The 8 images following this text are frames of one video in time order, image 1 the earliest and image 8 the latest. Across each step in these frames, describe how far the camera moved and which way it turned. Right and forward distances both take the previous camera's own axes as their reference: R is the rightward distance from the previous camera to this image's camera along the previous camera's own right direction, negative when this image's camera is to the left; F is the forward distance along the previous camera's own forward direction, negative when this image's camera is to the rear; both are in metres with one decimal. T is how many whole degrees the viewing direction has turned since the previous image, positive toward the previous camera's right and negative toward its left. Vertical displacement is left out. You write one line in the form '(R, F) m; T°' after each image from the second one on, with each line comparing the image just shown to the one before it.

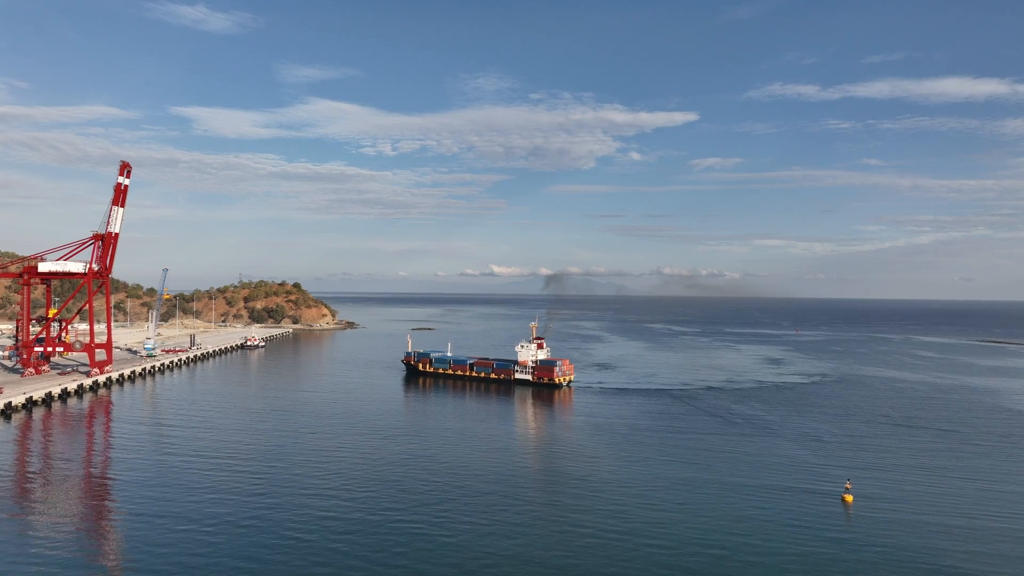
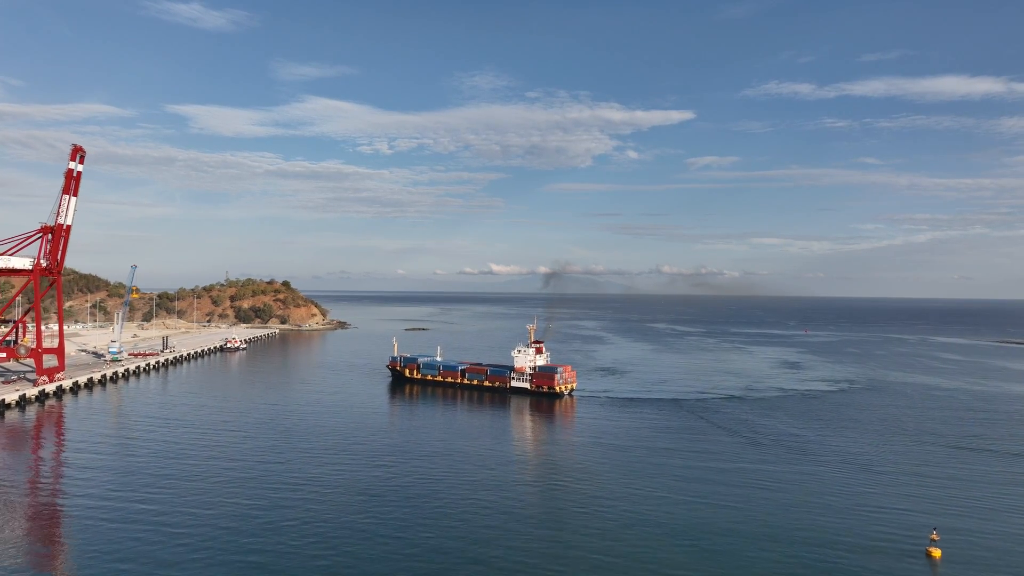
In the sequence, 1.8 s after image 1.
(+0.1, +8.2) m; 0°
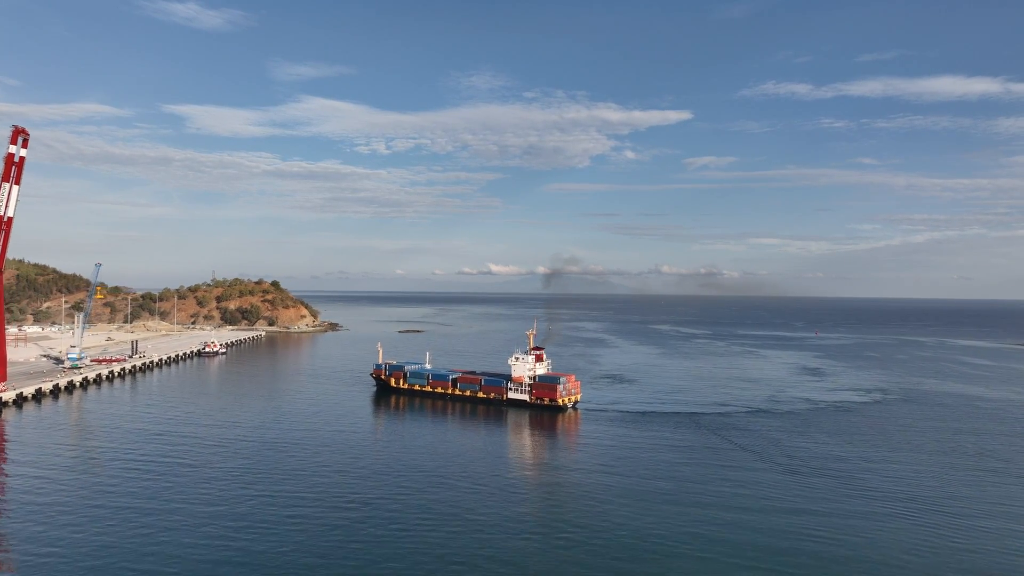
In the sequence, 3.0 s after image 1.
(0.0, +8.1) m; 0°
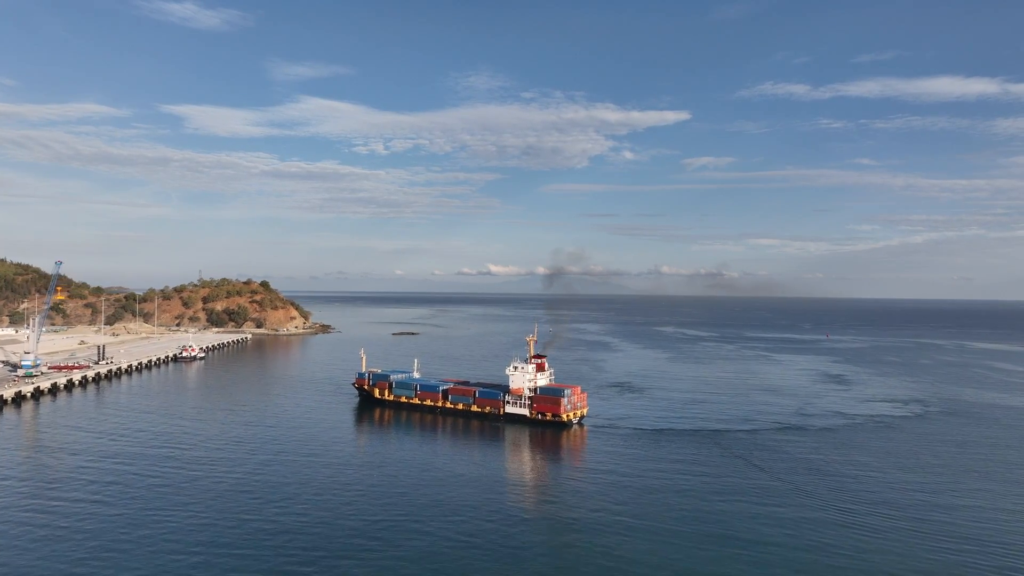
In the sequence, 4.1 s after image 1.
(+0.1, +7.7) m; 0°
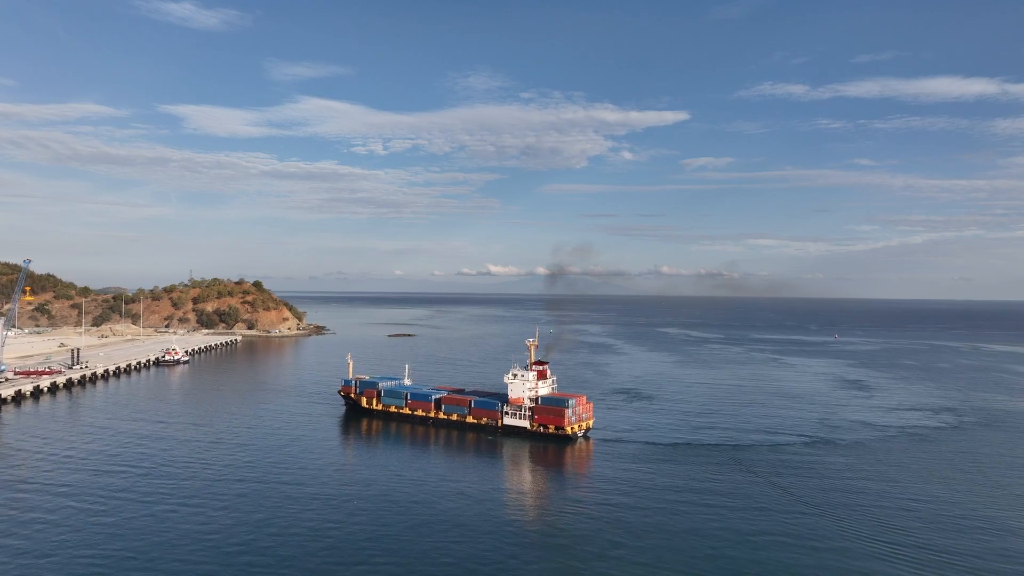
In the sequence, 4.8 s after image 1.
(0.0, +5.3) m; 0°
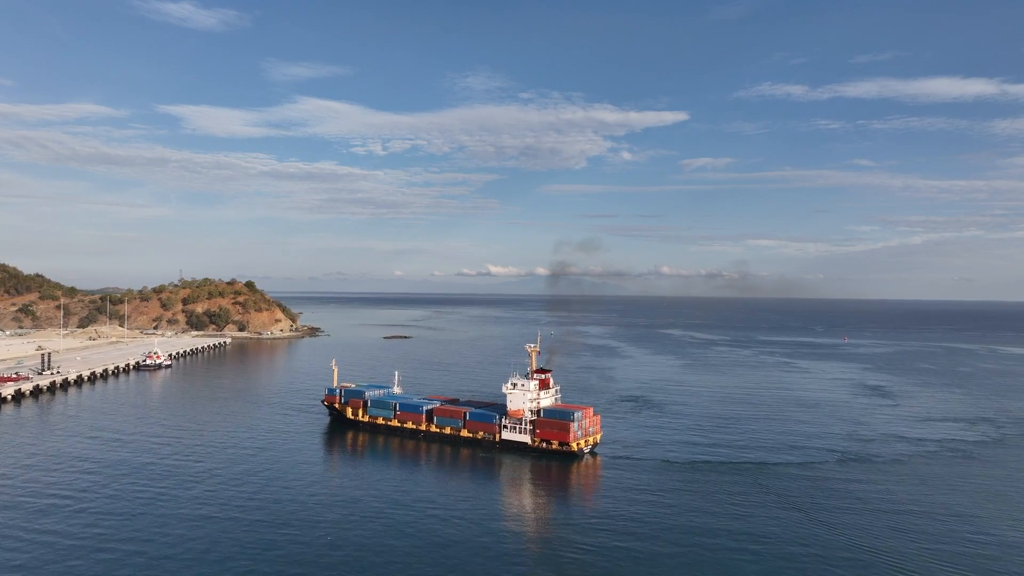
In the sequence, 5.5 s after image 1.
(0.0, +5.3) m; 0°
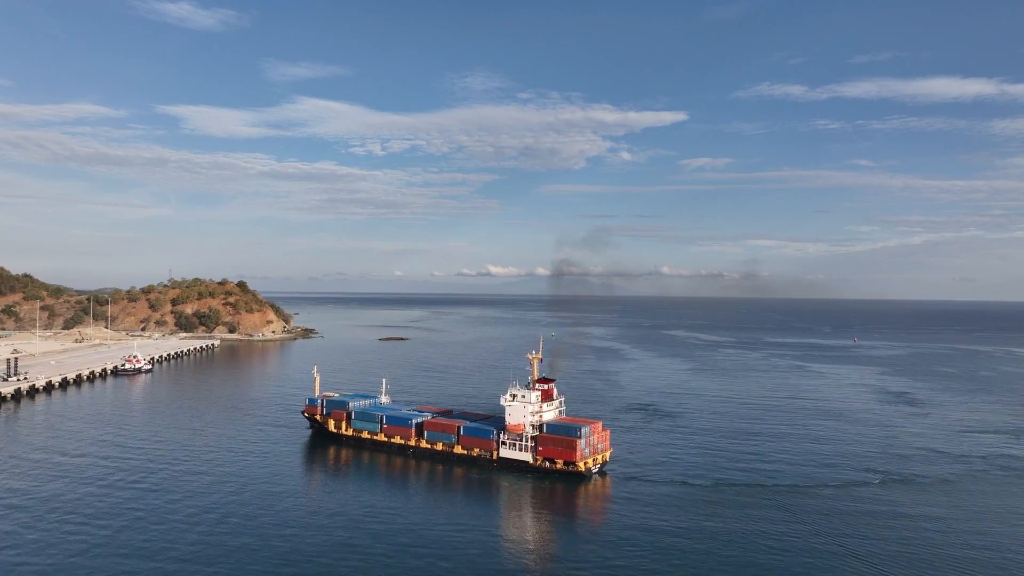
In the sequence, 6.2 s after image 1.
(0.0, +5.3) m; 0°
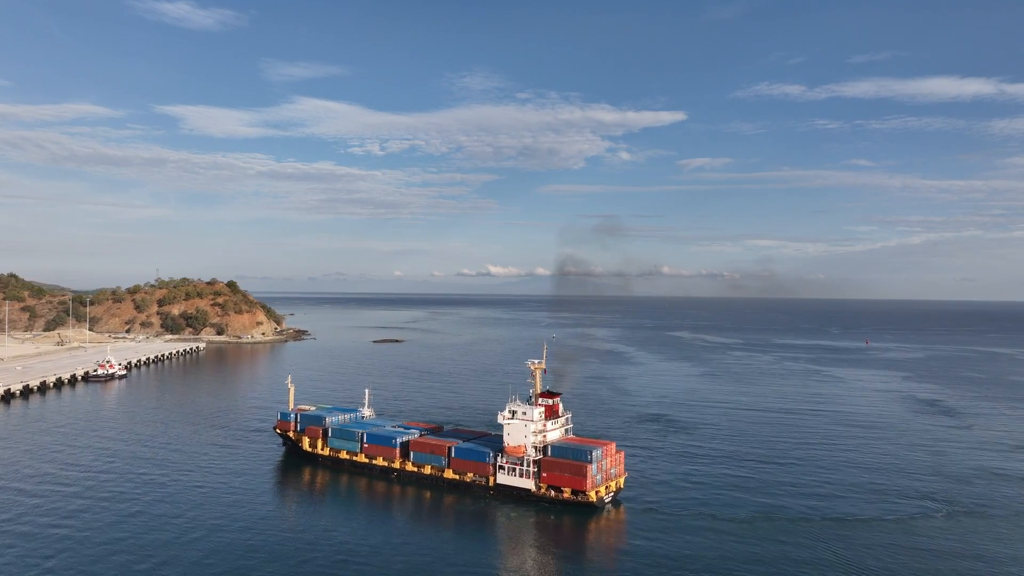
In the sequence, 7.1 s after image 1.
(0.0, +6.2) m; 0°
